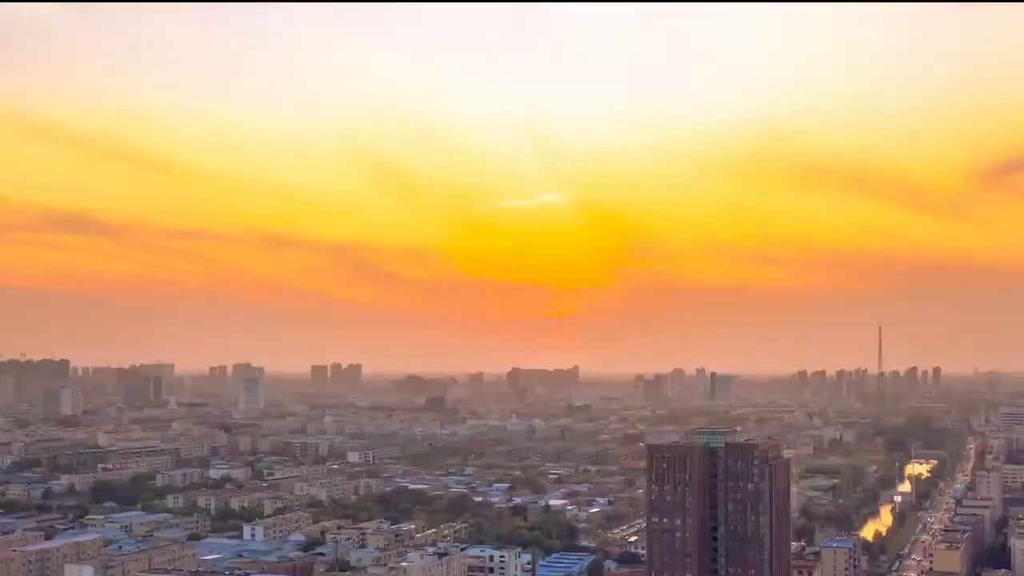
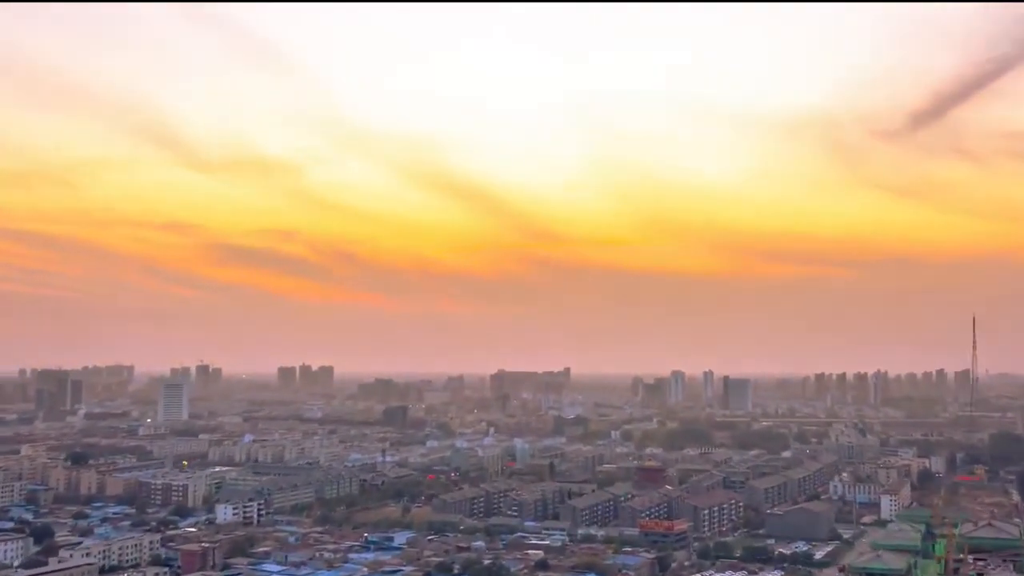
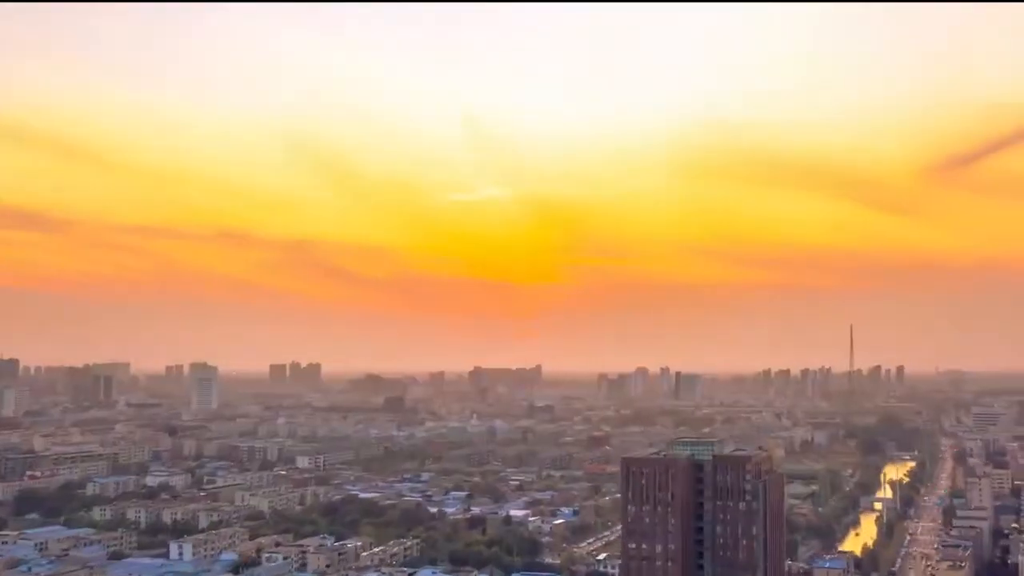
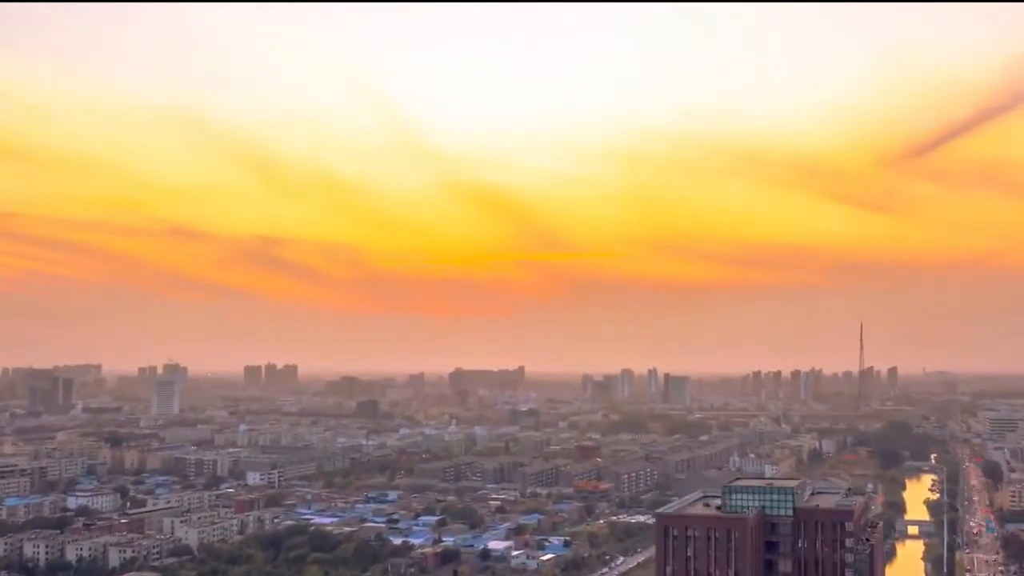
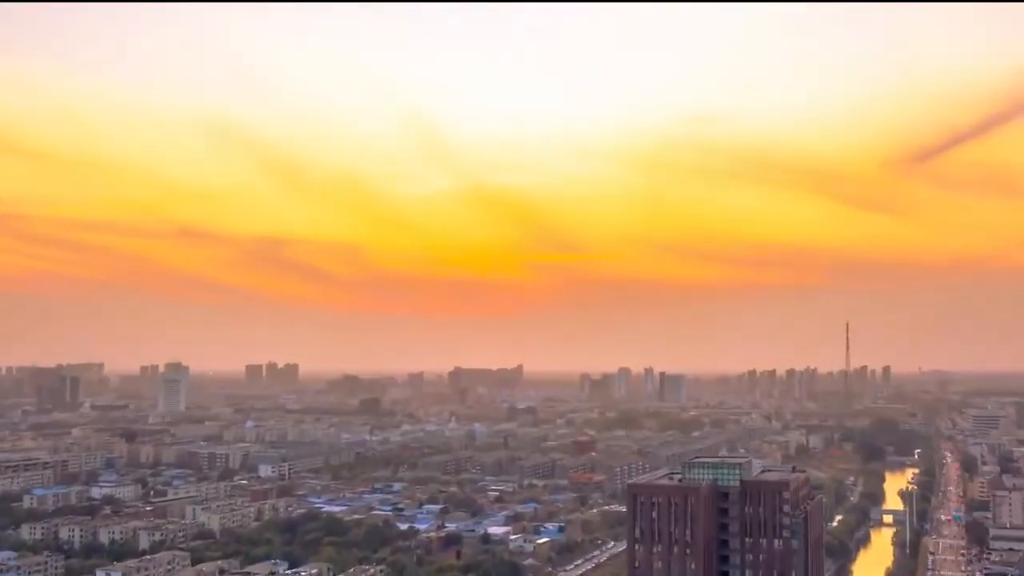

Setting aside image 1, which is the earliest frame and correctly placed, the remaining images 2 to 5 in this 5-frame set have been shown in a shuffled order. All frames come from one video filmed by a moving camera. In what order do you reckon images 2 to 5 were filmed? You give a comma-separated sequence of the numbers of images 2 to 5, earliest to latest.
3, 5, 4, 2
